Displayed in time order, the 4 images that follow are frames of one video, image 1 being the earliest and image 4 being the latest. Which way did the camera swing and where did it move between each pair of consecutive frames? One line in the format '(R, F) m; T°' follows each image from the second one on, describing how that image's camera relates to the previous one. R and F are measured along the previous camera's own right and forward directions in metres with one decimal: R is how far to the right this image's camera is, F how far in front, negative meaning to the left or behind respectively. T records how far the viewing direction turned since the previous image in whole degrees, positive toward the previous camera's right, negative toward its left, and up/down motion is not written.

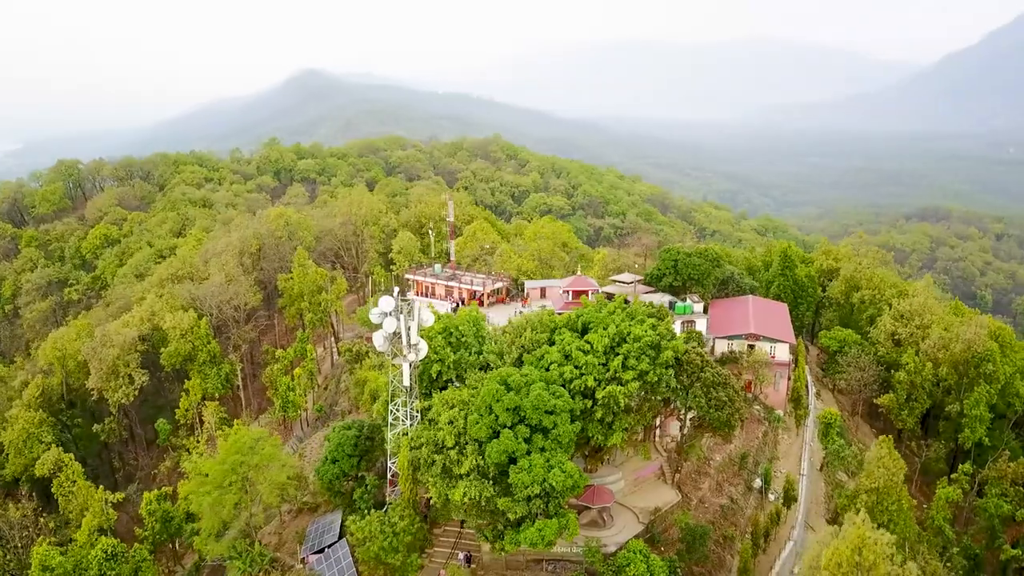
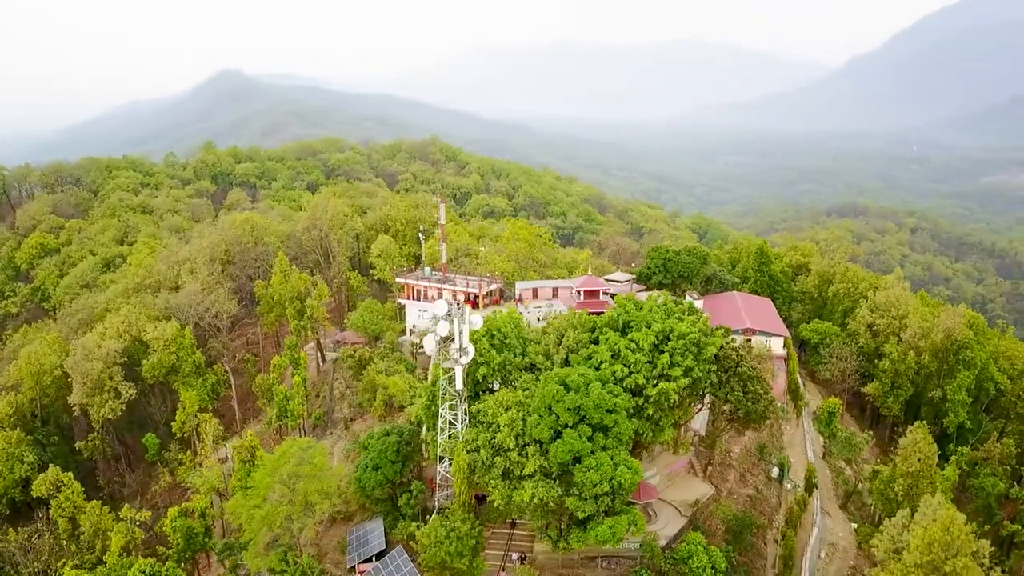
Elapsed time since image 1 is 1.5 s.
(-2.6, +0.1) m; +3°
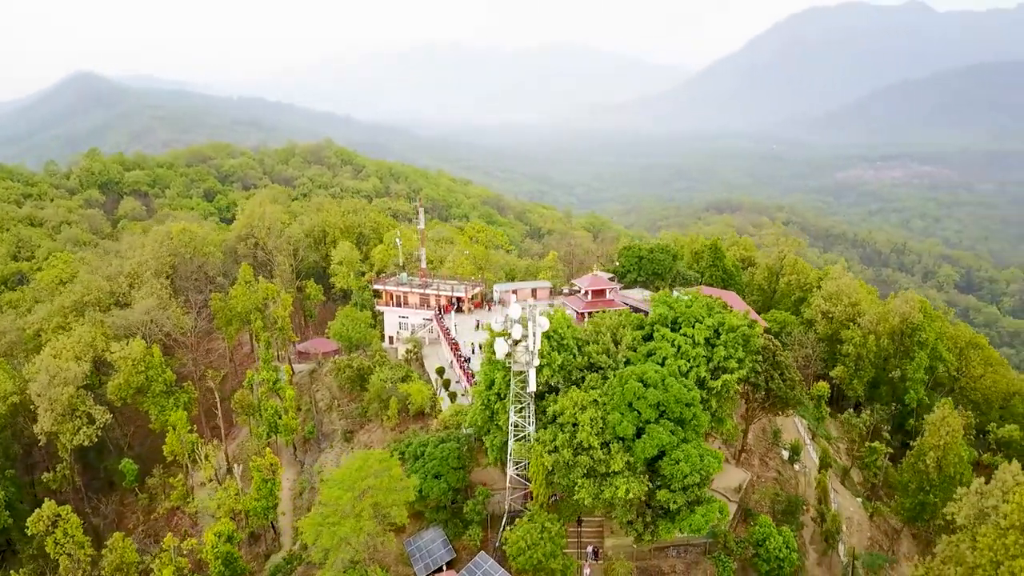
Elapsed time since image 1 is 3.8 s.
(-4.0, 0.0) m; +6°
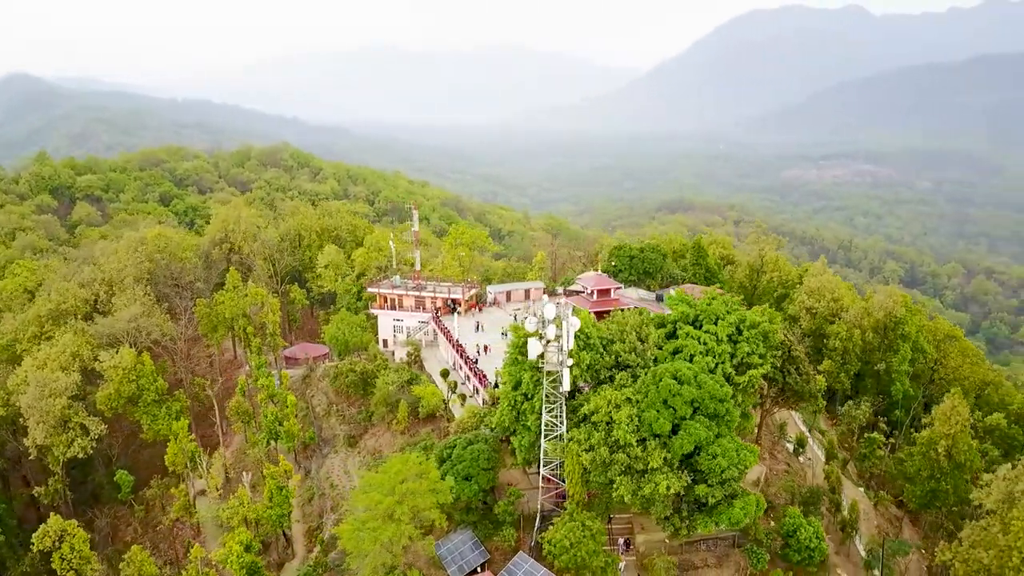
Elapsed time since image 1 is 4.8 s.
(-1.8, -0.1) m; +2°
